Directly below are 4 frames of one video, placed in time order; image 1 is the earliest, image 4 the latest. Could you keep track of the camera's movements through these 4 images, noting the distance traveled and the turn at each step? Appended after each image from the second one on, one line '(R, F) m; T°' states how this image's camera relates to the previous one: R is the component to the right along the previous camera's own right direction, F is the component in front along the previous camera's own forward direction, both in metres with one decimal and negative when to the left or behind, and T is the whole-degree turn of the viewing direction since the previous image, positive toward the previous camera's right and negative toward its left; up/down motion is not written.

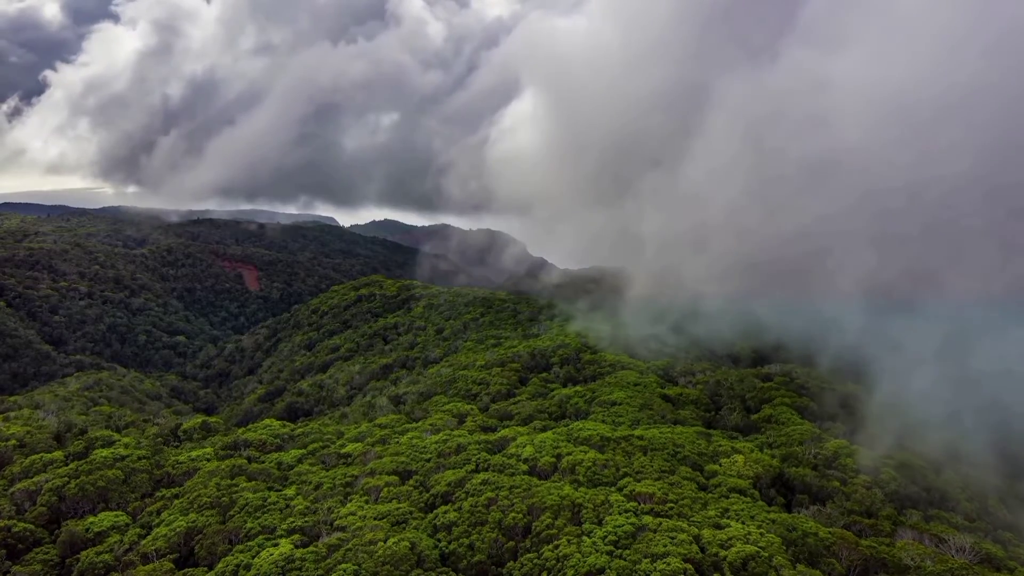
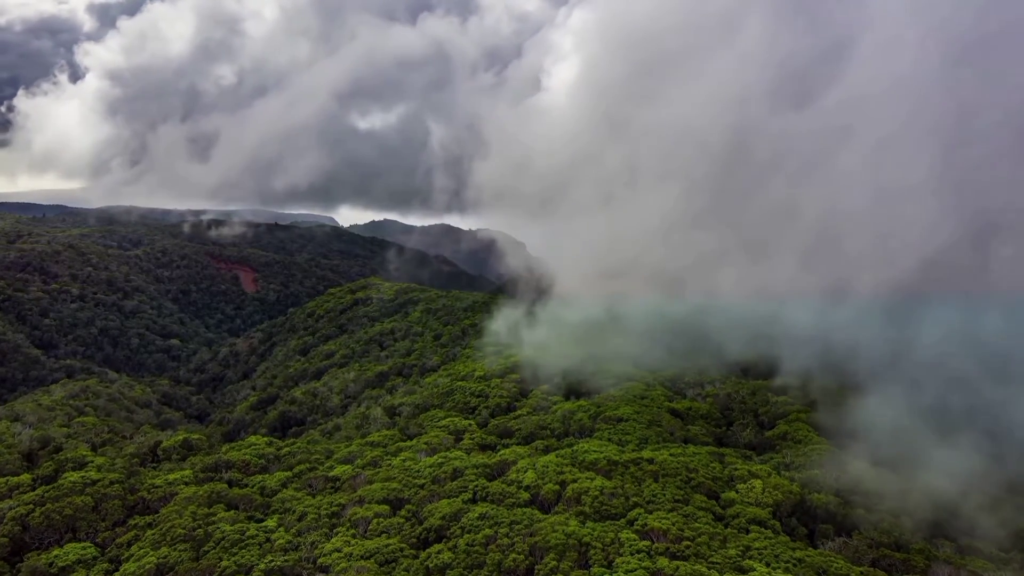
(-0.1, +3.6) m; 0°
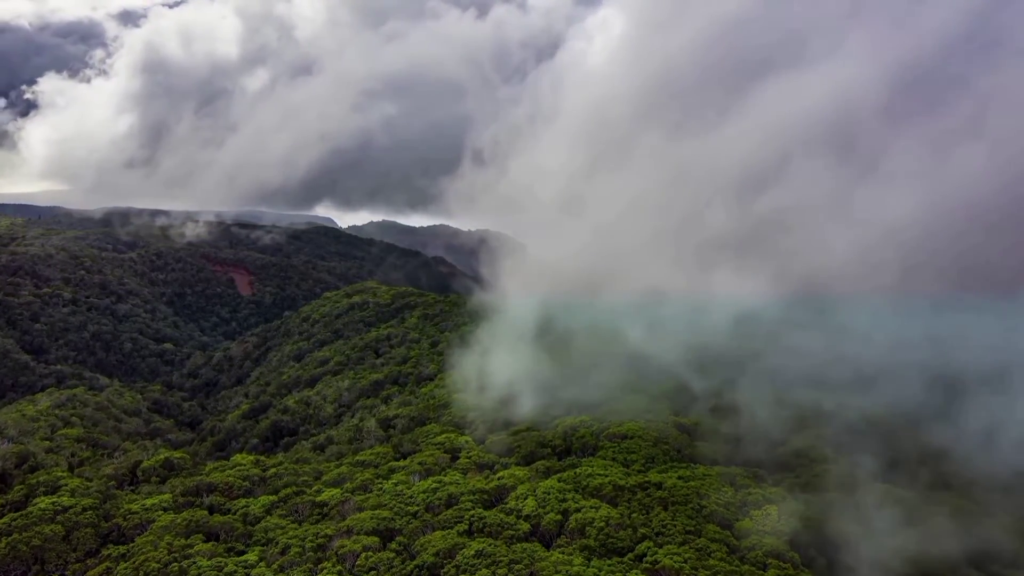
(0.0, +2.9) m; 0°
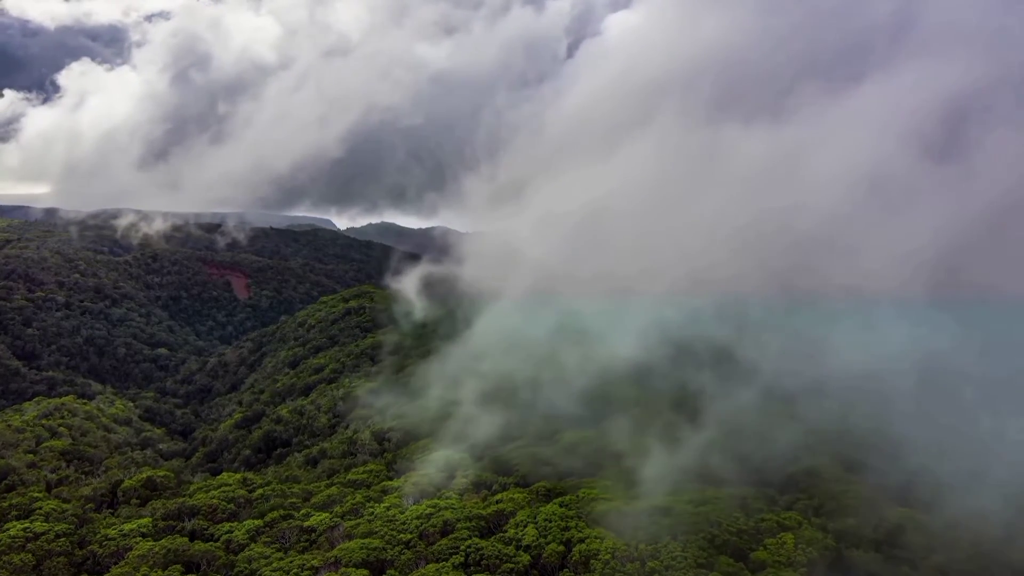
(0.0, +2.5) m; 0°
